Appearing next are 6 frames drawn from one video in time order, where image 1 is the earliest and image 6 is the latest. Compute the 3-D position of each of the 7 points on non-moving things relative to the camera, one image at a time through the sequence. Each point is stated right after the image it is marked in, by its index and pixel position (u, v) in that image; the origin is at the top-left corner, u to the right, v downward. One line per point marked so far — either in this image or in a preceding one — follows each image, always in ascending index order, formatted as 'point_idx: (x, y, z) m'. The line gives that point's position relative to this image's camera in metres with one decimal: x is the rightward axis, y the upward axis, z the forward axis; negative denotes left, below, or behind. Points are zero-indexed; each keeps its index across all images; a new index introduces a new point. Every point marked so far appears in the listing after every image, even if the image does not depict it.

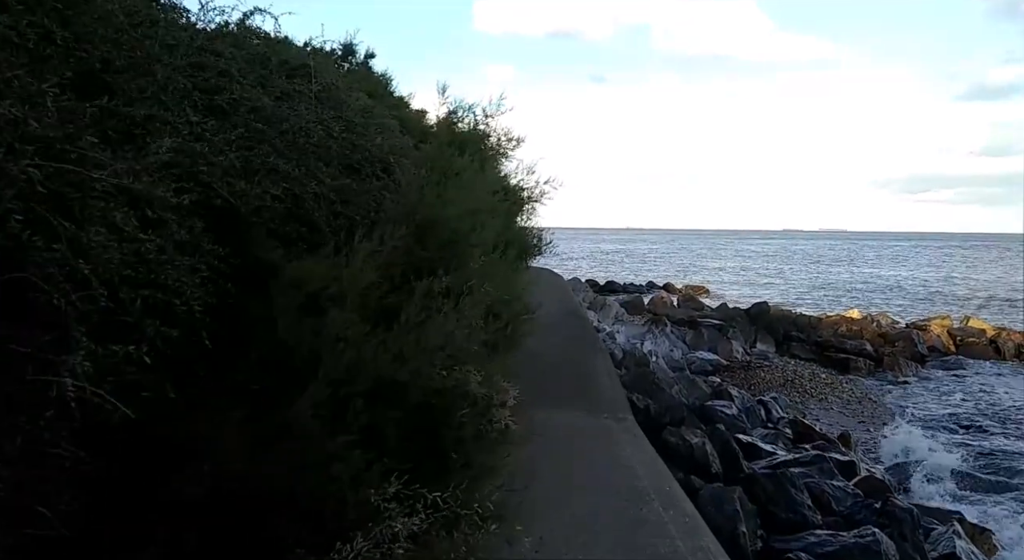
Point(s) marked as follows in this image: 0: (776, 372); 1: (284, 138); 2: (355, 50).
0: (+6.8, -2.4, +19.2) m
1: (-1.3, +0.8, +4.1) m
2: (-2.6, +3.8, +12.1) m
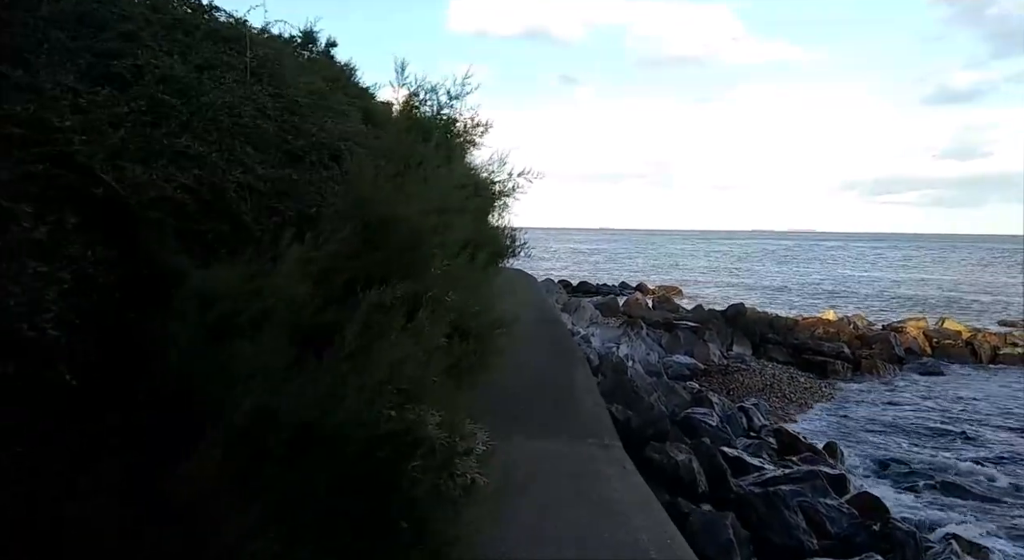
0: (+6.1, -2.4, +18.7) m
1: (-1.4, +0.8, +3.3) m
2: (-3.0, +3.7, +11.3) m
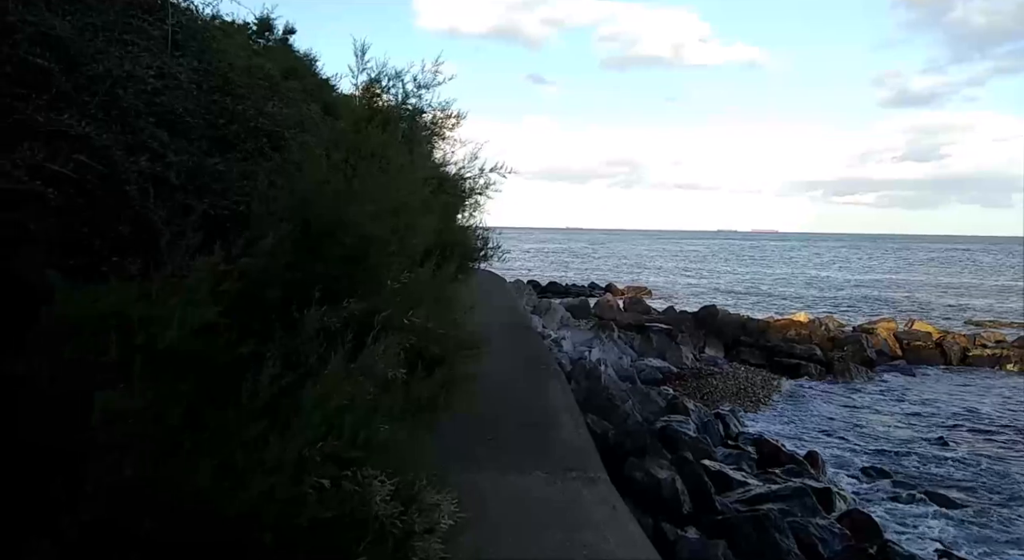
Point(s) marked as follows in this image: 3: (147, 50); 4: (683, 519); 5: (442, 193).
0: (+5.3, -2.5, +18.3) m
1: (-1.5, +0.7, +2.7) m
2: (-3.4, +3.7, +10.5) m
3: (-1.6, +1.0, +3.3) m
4: (+1.6, -2.3, +7.1) m
5: (-0.6, +0.8, +6.6) m
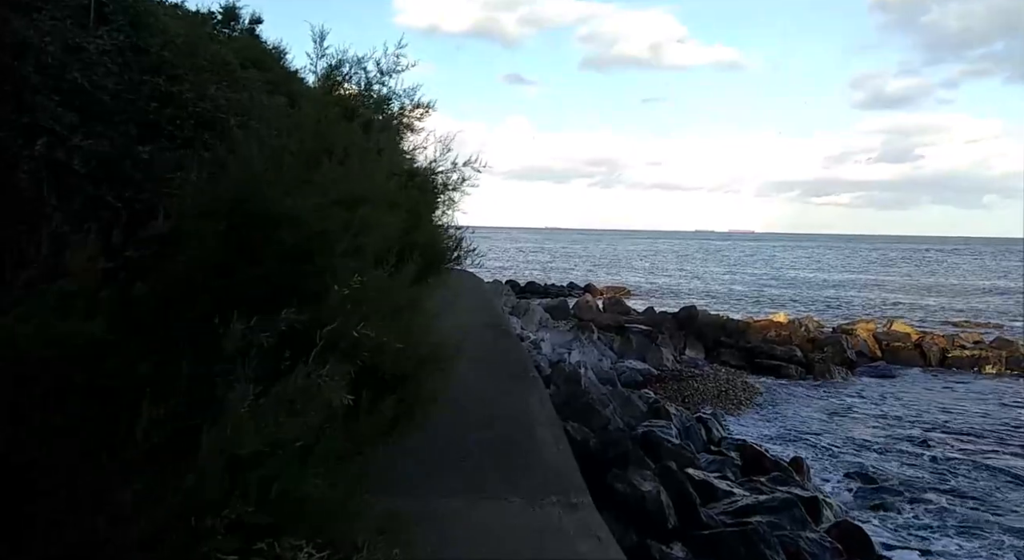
0: (+4.8, -2.5, +18.1) m
1: (-1.6, +0.7, +2.2) m
2: (-3.8, +3.7, +10.0) m
3: (-1.7, +1.0, +2.9) m
4: (+1.4, -2.3, +6.8) m
5: (-0.8, +0.8, +6.2) m
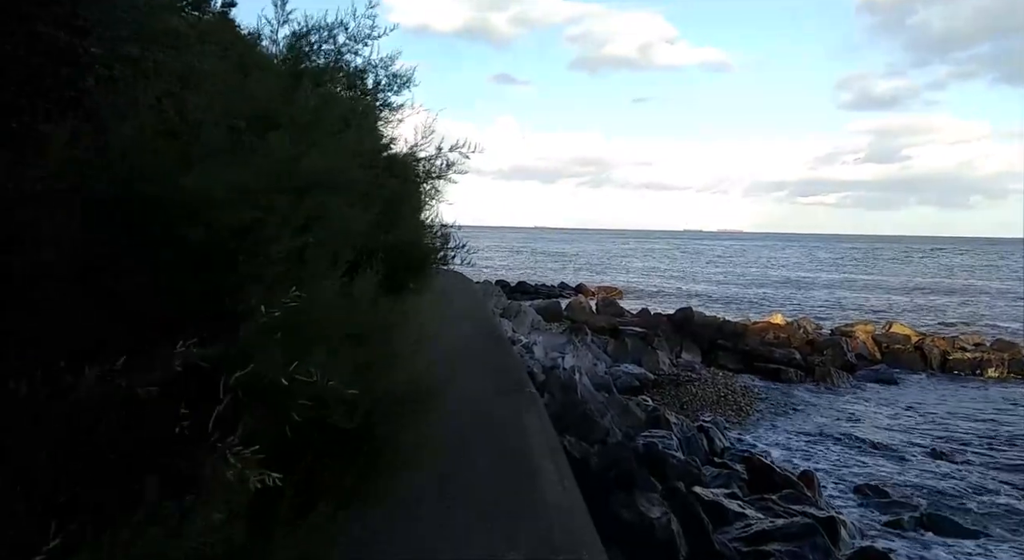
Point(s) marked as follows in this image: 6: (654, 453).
0: (+4.6, -2.5, +17.4) m
1: (-1.6, +0.6, +1.5) m
2: (-3.9, +3.6, +9.3) m
3: (-1.7, +1.0, +2.1) m
4: (+1.4, -2.4, +6.1) m
5: (-0.9, +0.7, +5.4) m
6: (+1.7, -2.0, +8.7) m
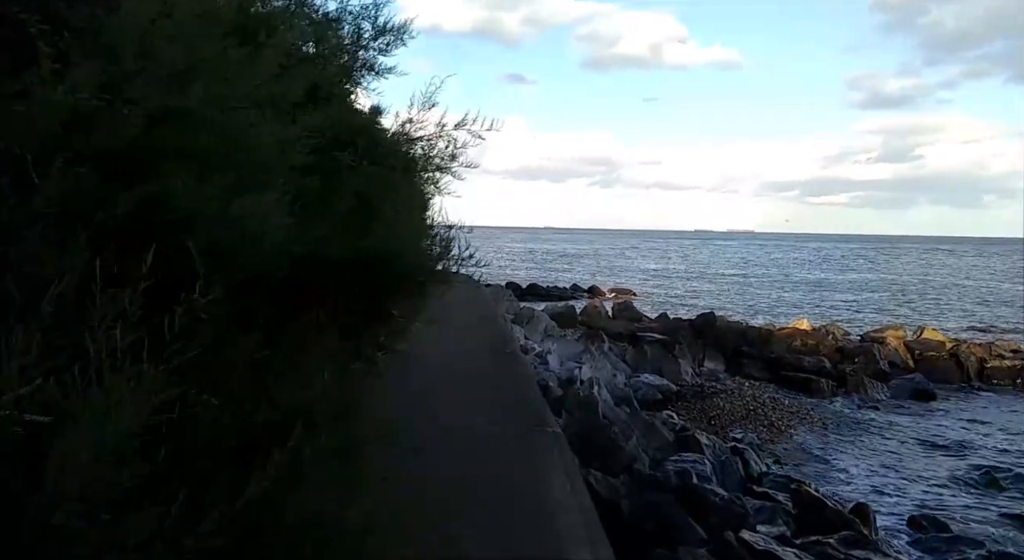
0: (+4.9, -2.6, +16.2) m
1: (-1.5, +0.5, +0.3) m
2: (-3.7, +3.5, +8.1) m
3: (-1.7, +0.9, +1.0) m
4: (+1.5, -2.4, +4.9) m
5: (-0.8, +0.6, +4.3) m
6: (+1.8, -2.1, +7.5) m
